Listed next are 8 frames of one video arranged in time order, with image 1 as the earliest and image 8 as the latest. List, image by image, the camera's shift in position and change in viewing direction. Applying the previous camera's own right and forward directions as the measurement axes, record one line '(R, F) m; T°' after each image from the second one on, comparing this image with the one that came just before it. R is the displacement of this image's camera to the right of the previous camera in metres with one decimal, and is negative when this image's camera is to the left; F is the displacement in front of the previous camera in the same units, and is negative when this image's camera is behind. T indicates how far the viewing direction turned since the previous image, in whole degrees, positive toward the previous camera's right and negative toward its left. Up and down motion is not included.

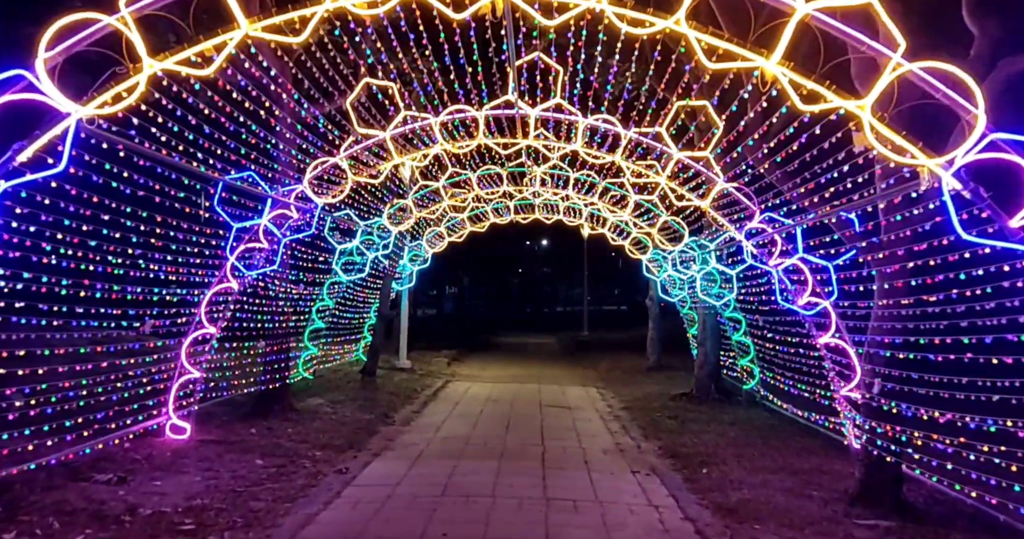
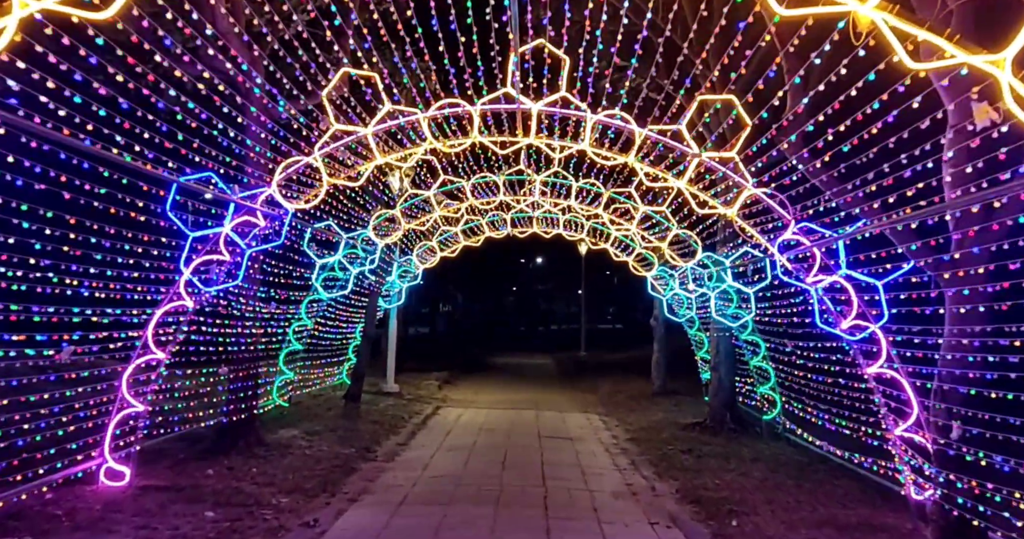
(-0.1, +1.1) m; +1°
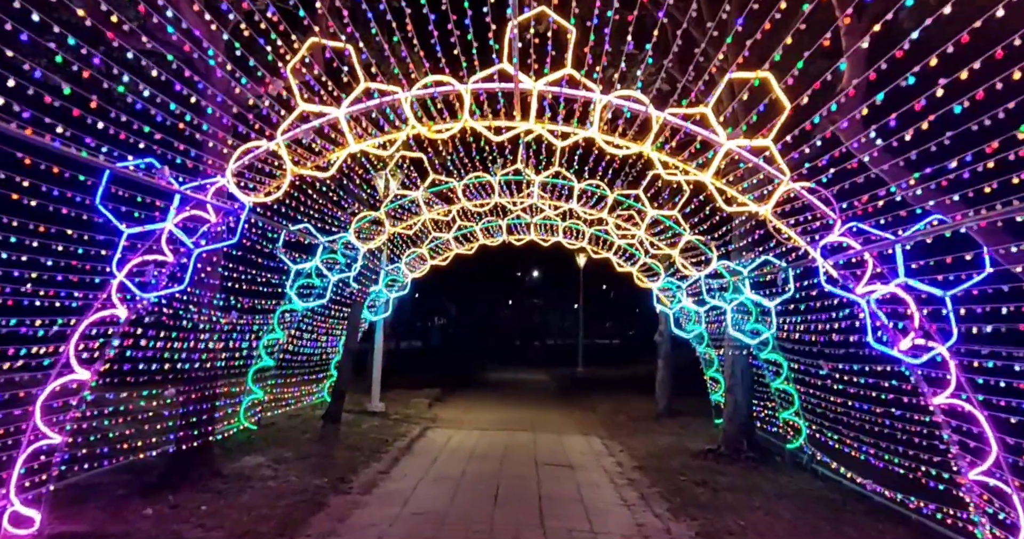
(0.0, +1.1) m; 0°
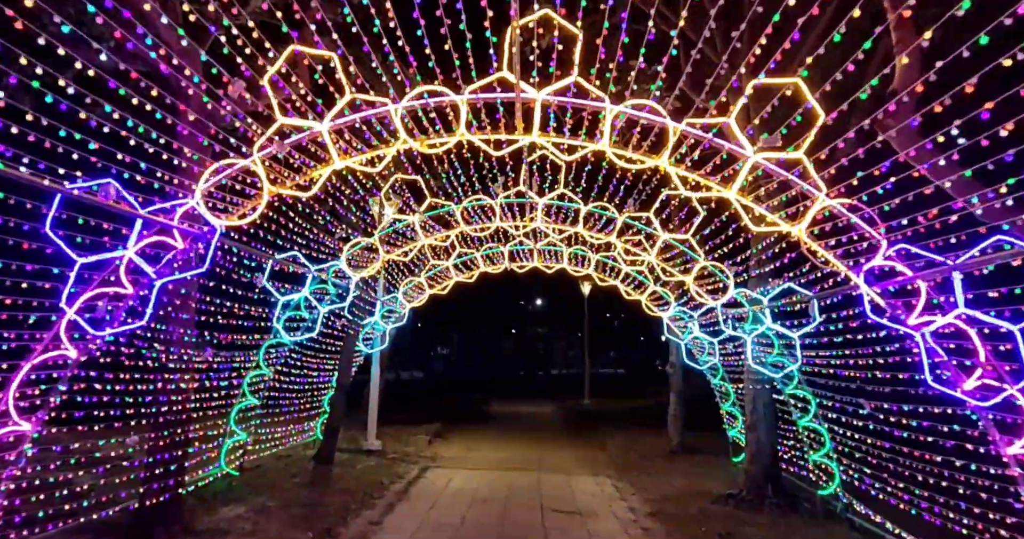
(0.0, +0.7) m; 0°
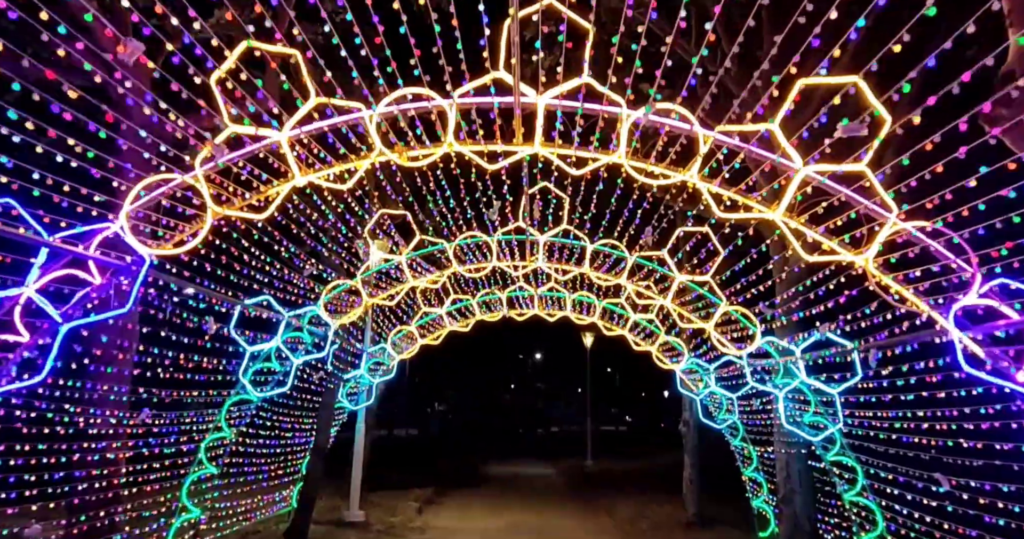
(0.0, +1.1) m; 0°
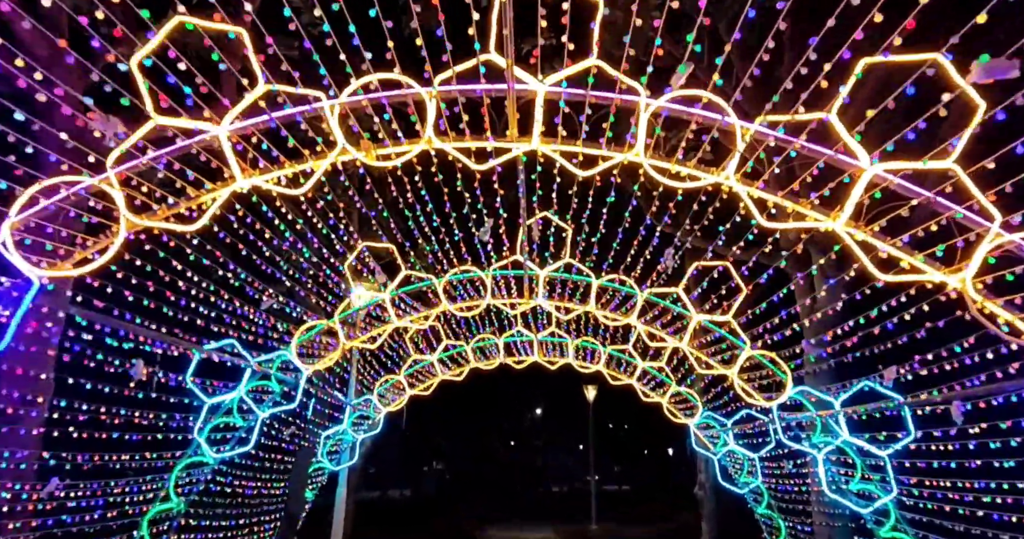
(0.0, +1.0) m; 0°
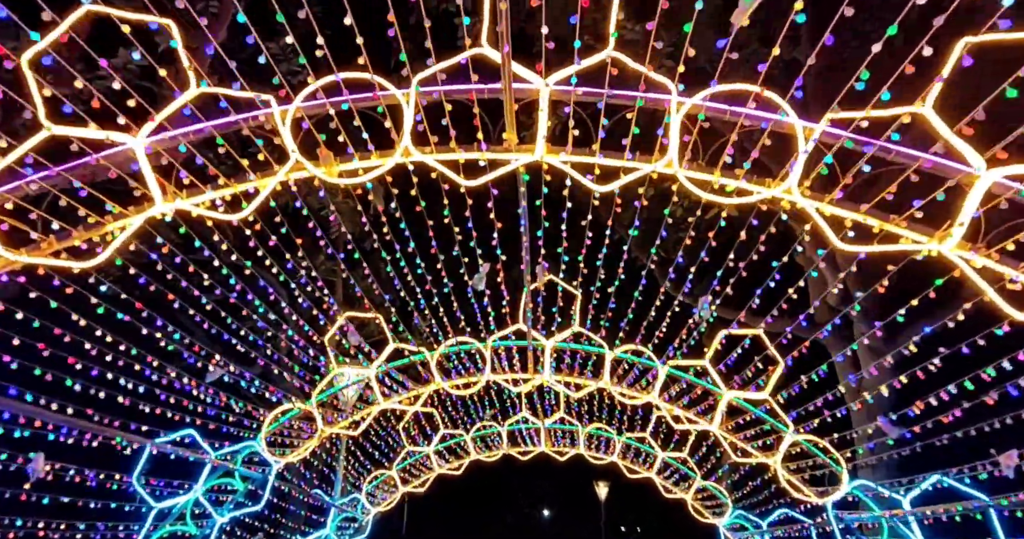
(0.0, +0.9) m; -1°
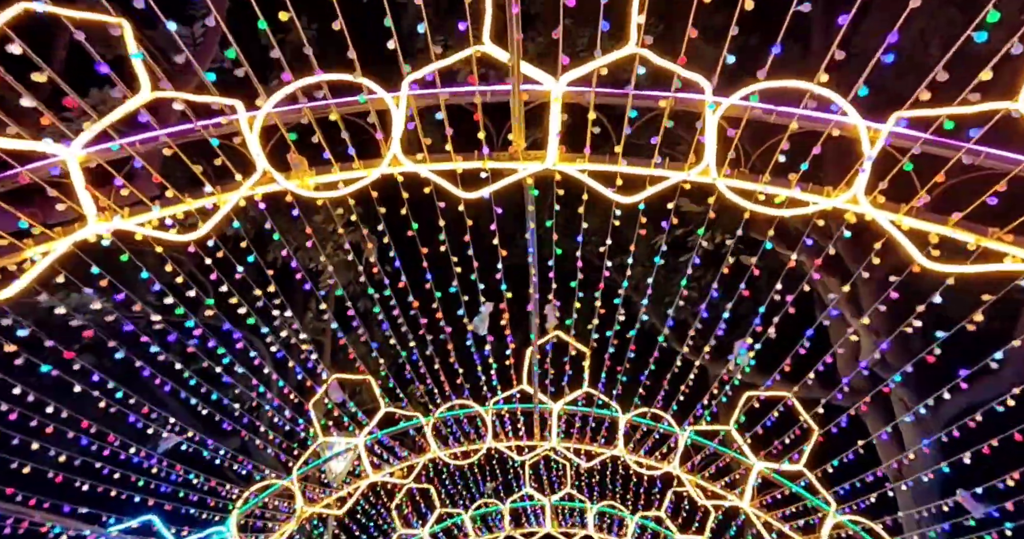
(0.0, +0.5) m; 0°
